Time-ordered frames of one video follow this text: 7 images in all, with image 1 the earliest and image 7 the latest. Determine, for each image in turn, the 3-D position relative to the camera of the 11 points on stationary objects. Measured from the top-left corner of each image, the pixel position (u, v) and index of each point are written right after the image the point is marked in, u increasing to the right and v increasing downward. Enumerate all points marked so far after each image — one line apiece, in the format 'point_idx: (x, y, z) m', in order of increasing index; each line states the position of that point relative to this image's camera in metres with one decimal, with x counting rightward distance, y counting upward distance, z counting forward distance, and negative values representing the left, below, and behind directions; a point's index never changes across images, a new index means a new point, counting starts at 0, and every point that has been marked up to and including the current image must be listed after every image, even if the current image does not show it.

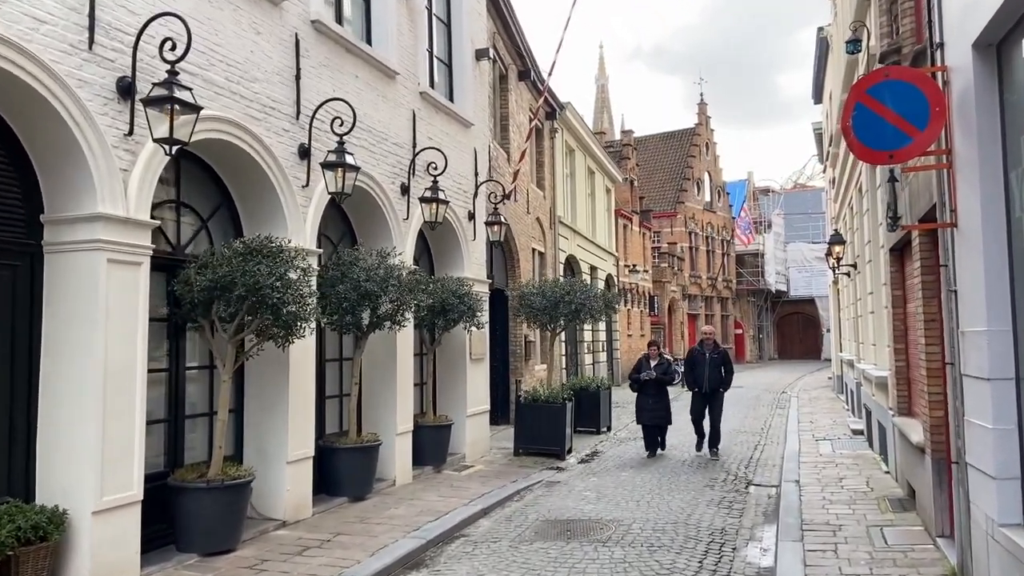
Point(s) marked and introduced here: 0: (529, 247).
0: (+0.5, +1.1, +17.8) m
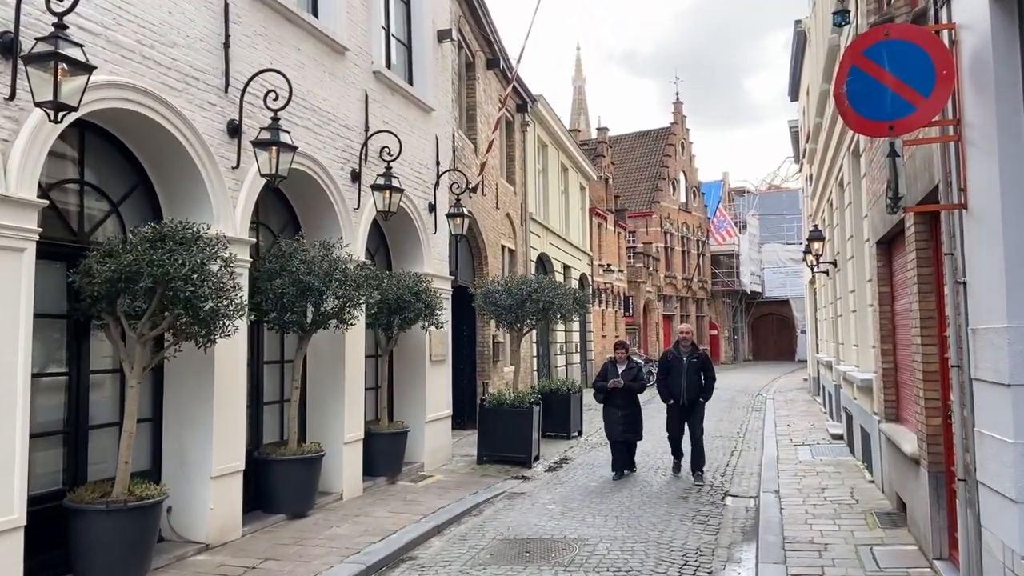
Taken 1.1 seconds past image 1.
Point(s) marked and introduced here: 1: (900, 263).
0: (-0.3, +1.1, +17.0) m
1: (+4.0, +0.3, +7.1) m
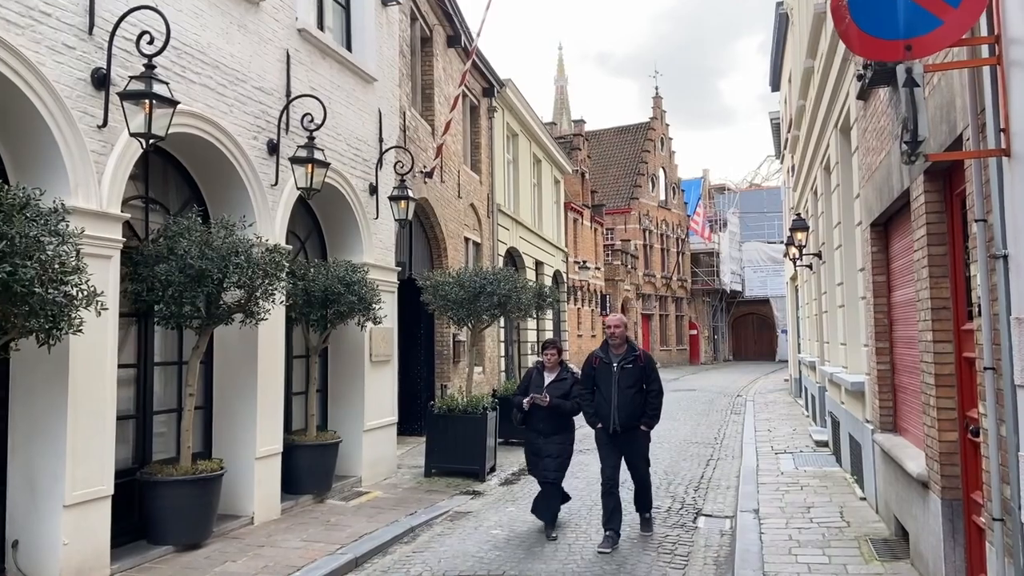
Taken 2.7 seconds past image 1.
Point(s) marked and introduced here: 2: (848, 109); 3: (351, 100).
0: (-1.1, +1.2, +15.9) m
1: (+3.4, +0.4, +6.1) m
2: (+3.9, +2.1, +8.1) m
3: (-2.1, +2.5, +9.3) m
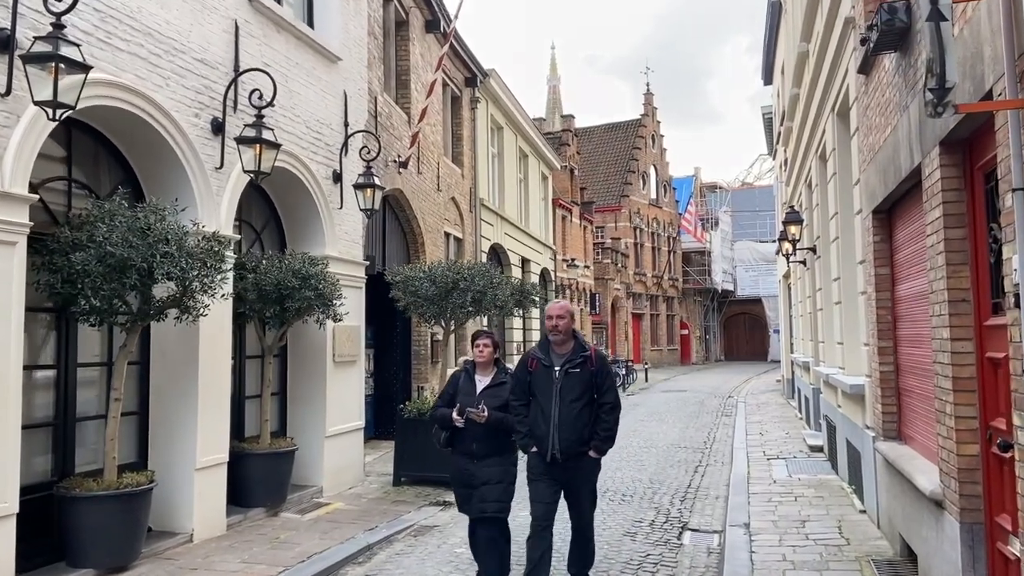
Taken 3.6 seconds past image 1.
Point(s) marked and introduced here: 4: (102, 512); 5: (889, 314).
0: (-1.5, +1.3, +15.2) m
1: (+3.1, +0.4, +5.4) m
2: (+3.6, +2.1, +7.5) m
3: (-2.5, +2.6, +8.6) m
4: (-3.3, -1.8, +5.7) m
5: (+3.3, -0.2, +6.2) m
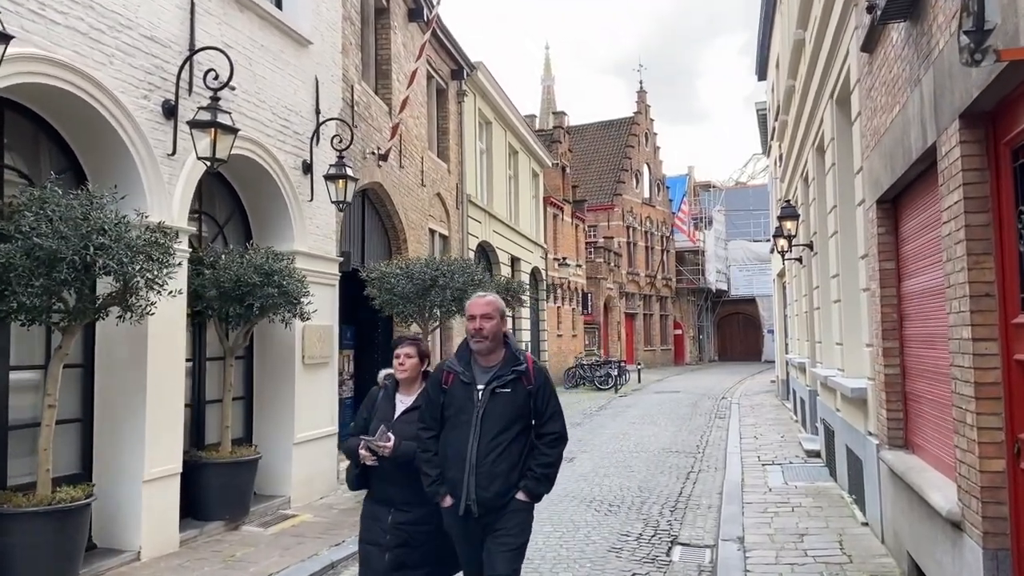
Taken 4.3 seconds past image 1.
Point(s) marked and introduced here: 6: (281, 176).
0: (-1.8, +1.3, +14.7) m
1: (+2.9, +0.5, +5.0) m
2: (+3.3, +2.2, +7.0) m
3: (-2.7, +2.6, +8.1) m
4: (-3.5, -1.8, +5.1) m
5: (+3.1, -0.2, +5.7) m
6: (-2.7, +1.3, +8.1) m
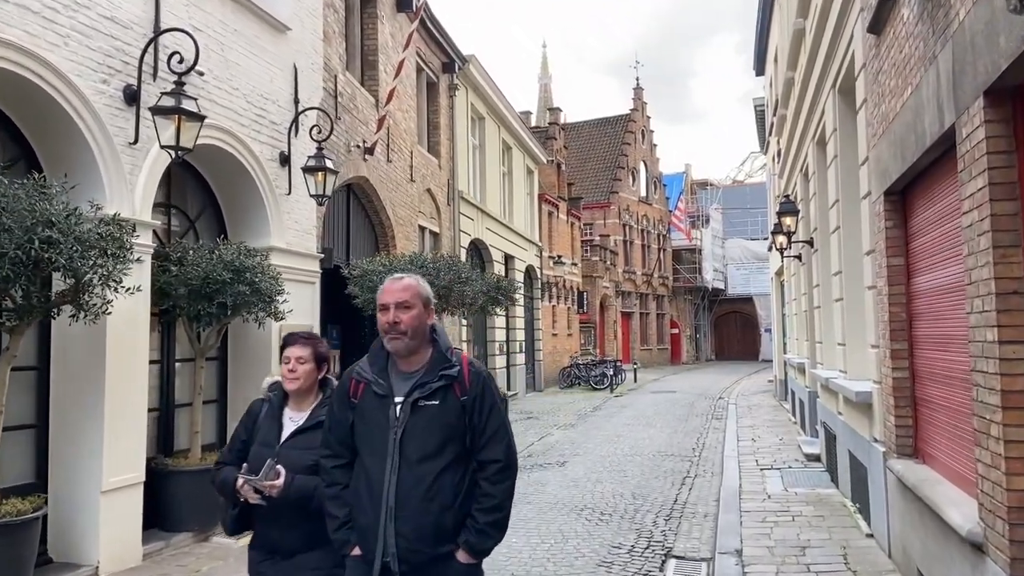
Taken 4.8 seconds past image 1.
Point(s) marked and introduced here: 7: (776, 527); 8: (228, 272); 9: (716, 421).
0: (-2.0, +1.4, +14.3) m
1: (+2.8, +0.5, +4.6) m
2: (+3.2, +2.2, +6.6) m
3: (-2.8, +2.6, +7.7) m
4: (-3.6, -1.7, +4.7) m
5: (+3.0, -0.2, +5.4) m
6: (-2.8, +1.3, +7.7) m
7: (+2.6, -2.3, +6.8) m
8: (-2.7, +0.1, +6.7) m
9: (+4.7, -3.1, +16.3) m
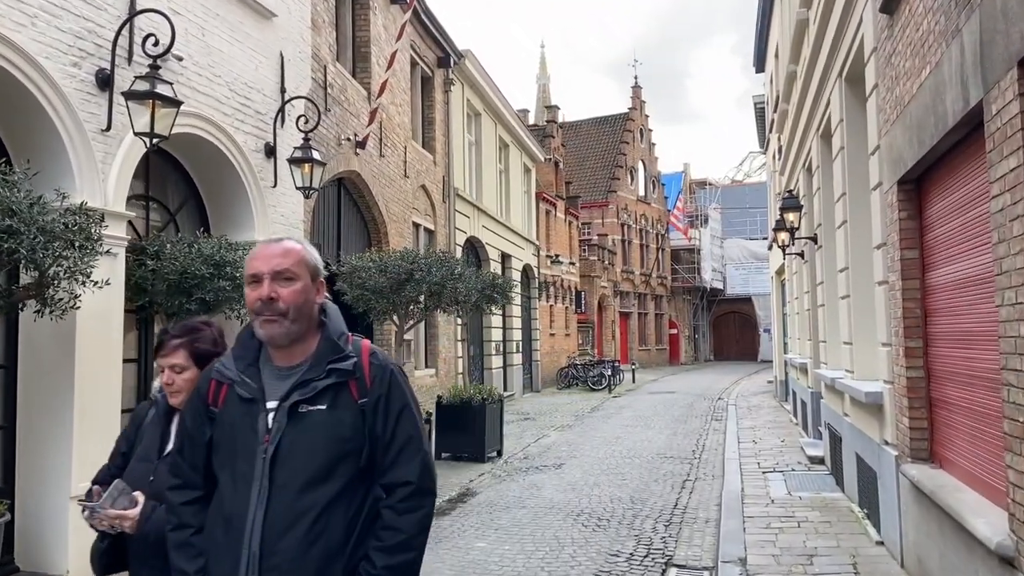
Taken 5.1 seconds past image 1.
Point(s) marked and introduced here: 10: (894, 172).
0: (-2.1, +1.4, +14.0) m
1: (+2.7, +0.5, +4.3) m
2: (+3.2, +2.2, +6.3) m
3: (-2.9, +2.7, +7.4) m
4: (-3.7, -1.7, +4.4) m
5: (+2.9, -0.1, +5.1) m
6: (-2.9, +1.4, +7.4) m
7: (+2.5, -2.3, +6.6) m
8: (-2.8, +0.2, +6.4) m
9: (+4.7, -3.1, +16.1) m
10: (+2.8, +0.9, +5.2) m
